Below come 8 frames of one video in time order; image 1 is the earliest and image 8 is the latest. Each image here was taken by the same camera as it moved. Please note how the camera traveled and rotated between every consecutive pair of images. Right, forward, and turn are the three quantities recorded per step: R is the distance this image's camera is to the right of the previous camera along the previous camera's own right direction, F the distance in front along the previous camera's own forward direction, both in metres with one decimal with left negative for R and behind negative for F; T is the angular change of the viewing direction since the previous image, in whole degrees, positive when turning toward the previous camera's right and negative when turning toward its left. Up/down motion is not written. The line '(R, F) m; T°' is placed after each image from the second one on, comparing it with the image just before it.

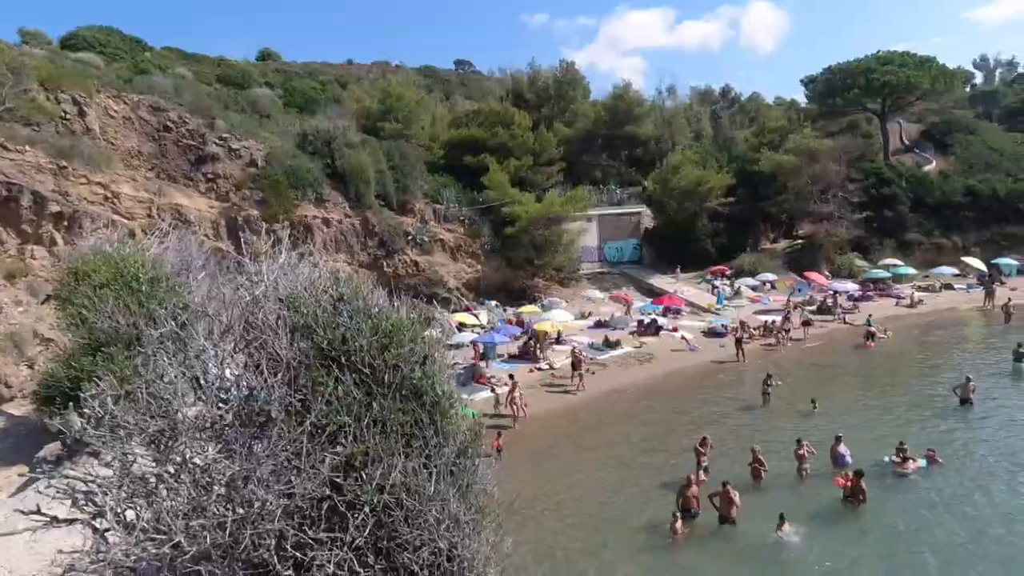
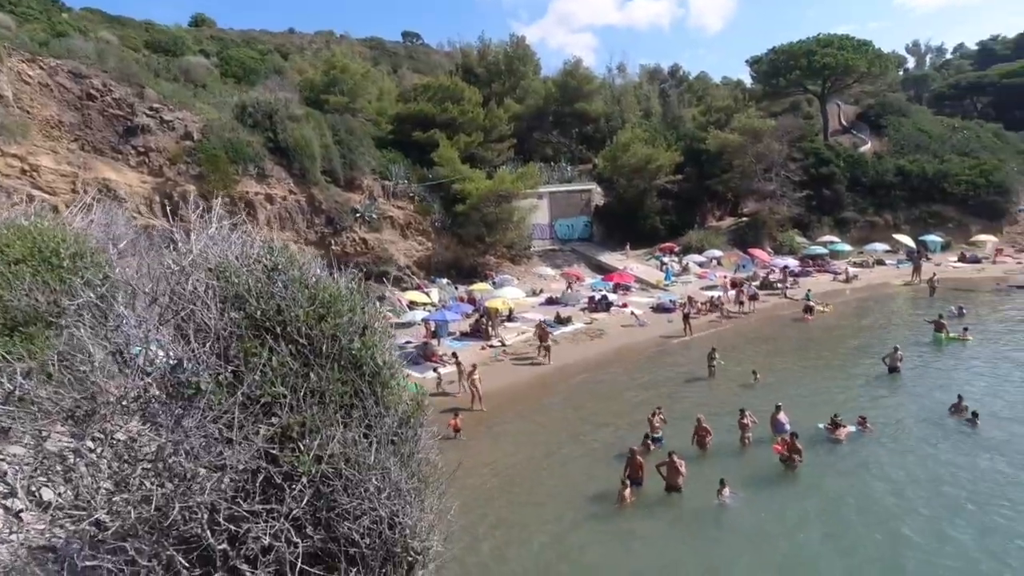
(0.0, +0.1) m; +4°
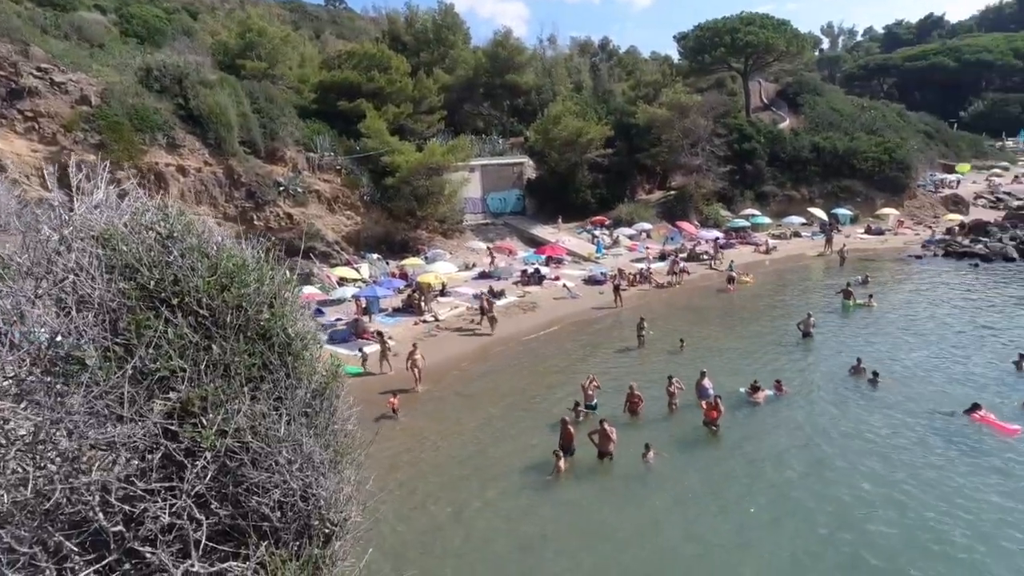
(0.0, +0.1) m; +6°
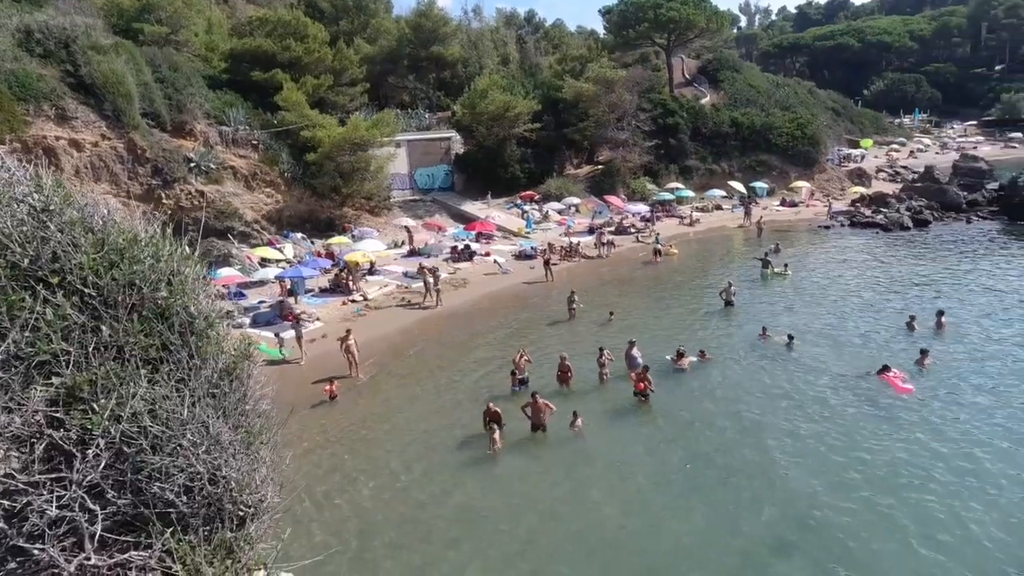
(+0.1, +0.2) m; +6°
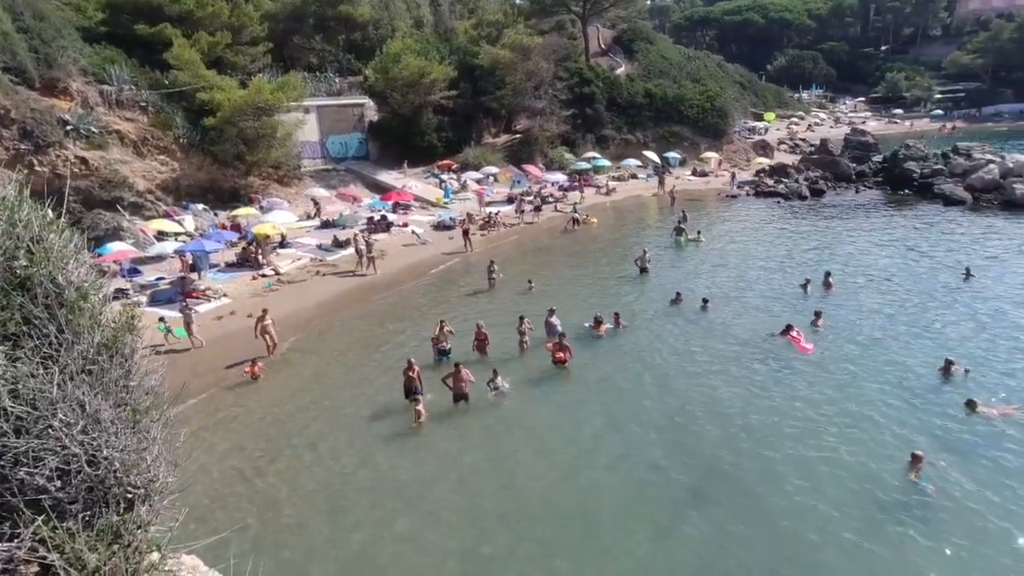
(+0.1, +0.3) m; +7°
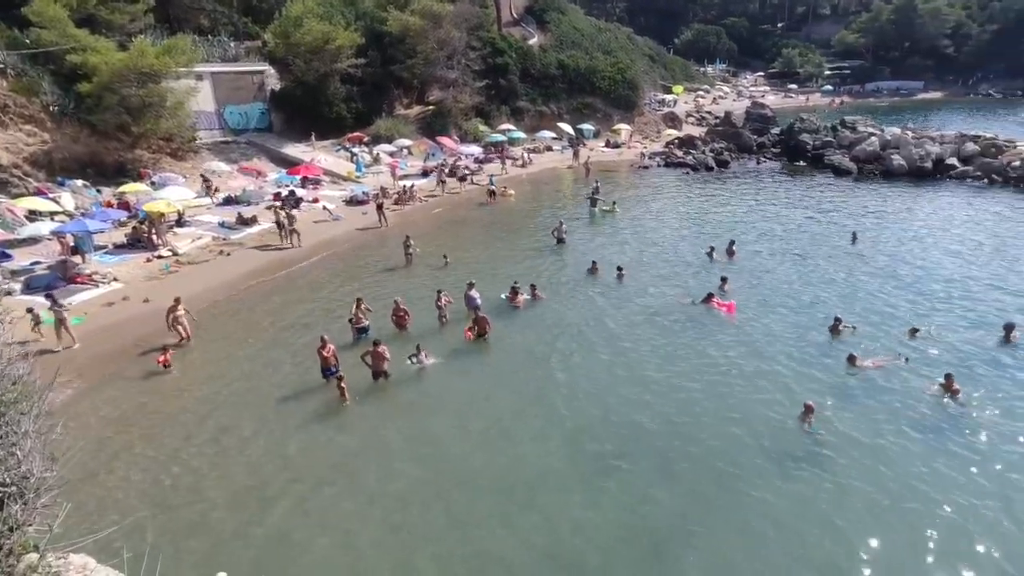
(+0.1, +0.3) m; +7°
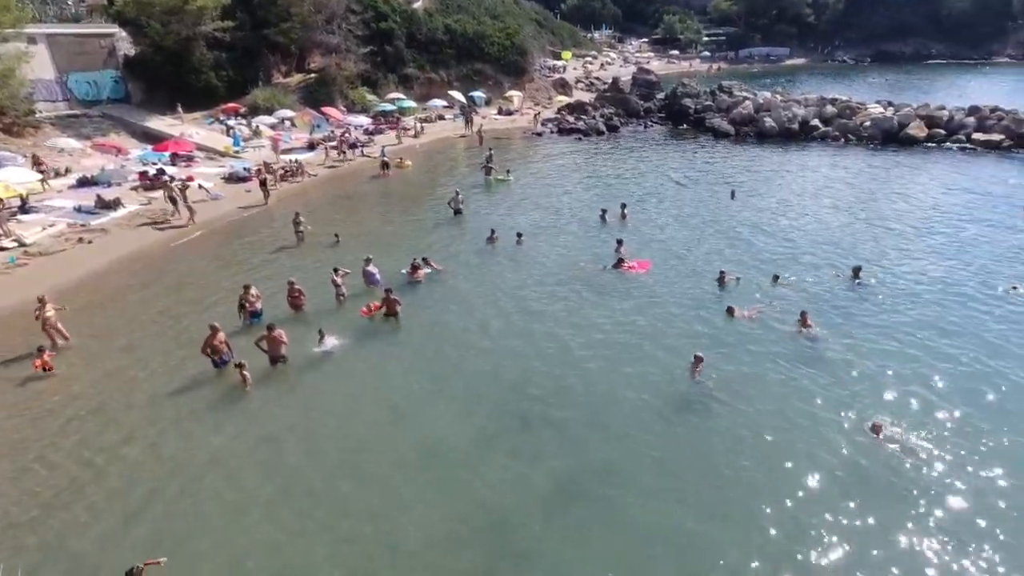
(+0.2, +0.6) m; +9°
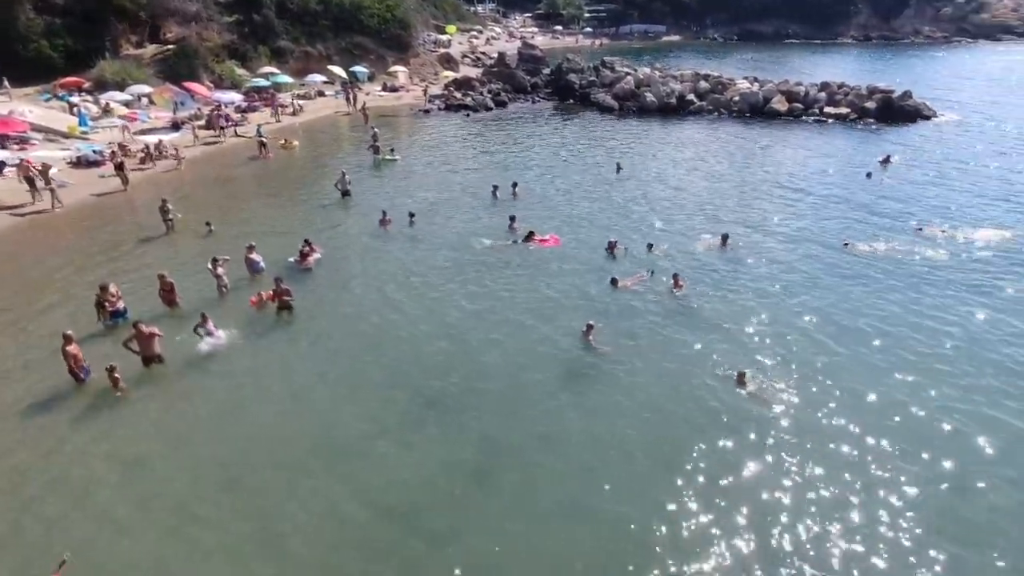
(+0.3, +0.8) m; +9°
